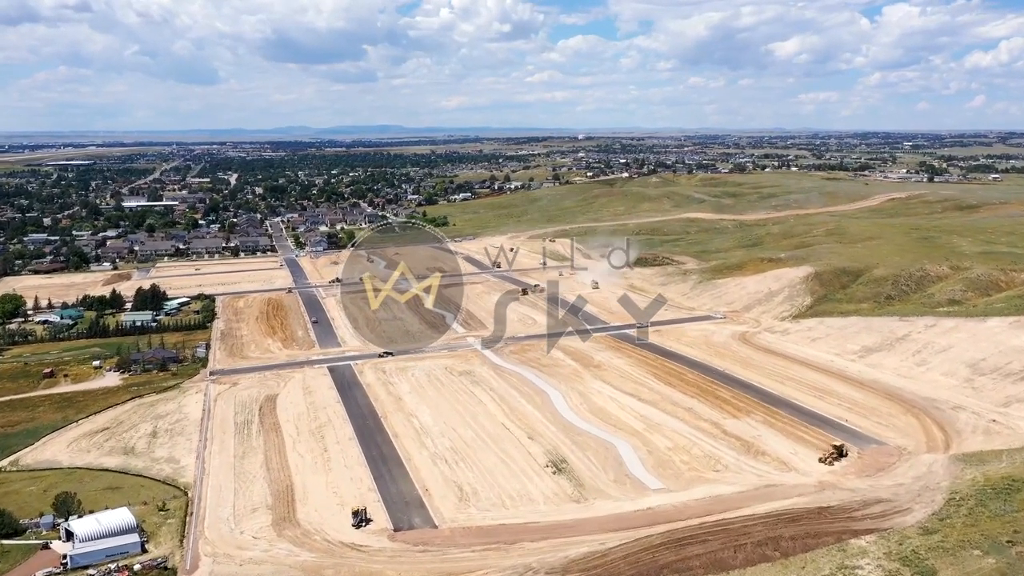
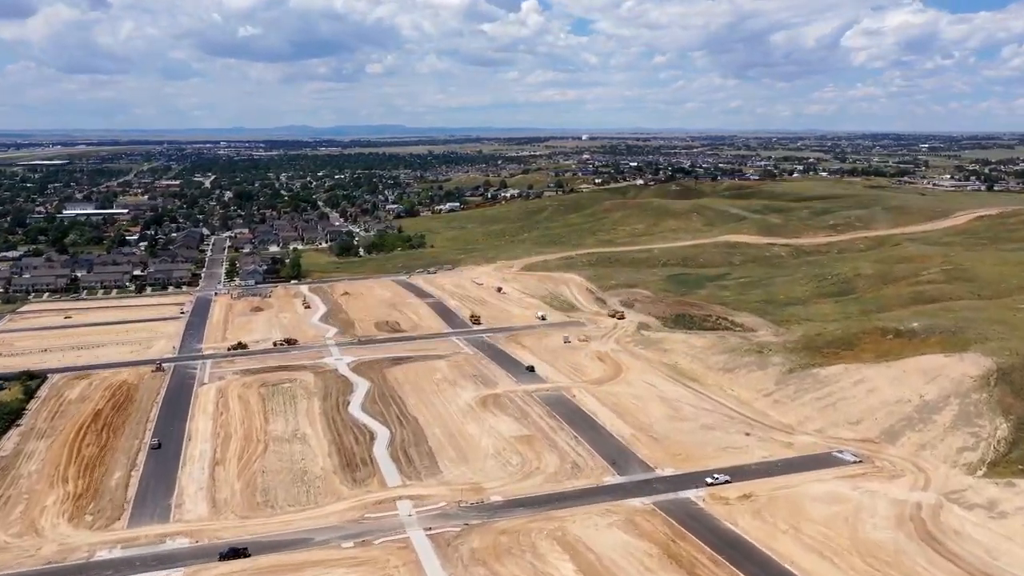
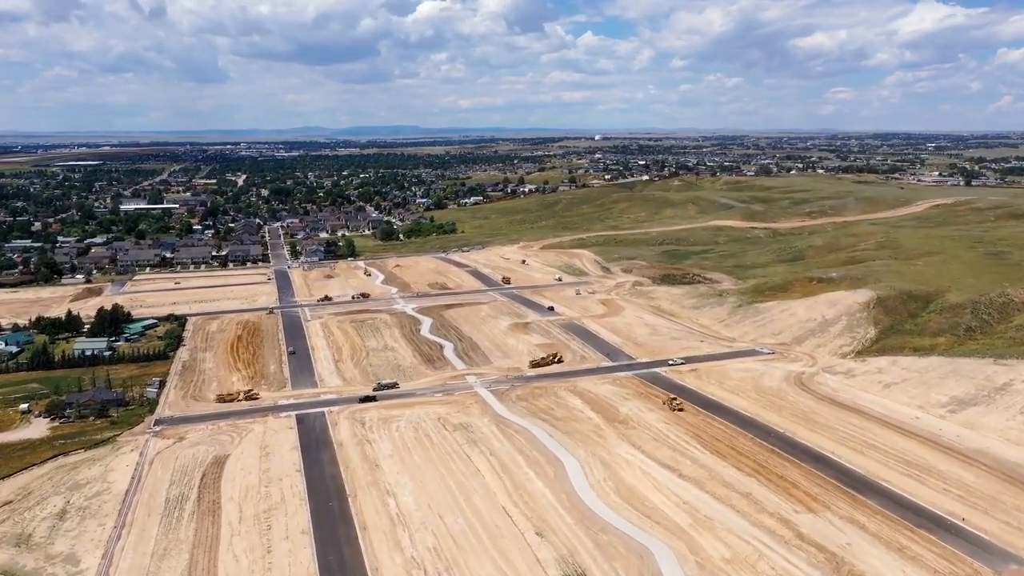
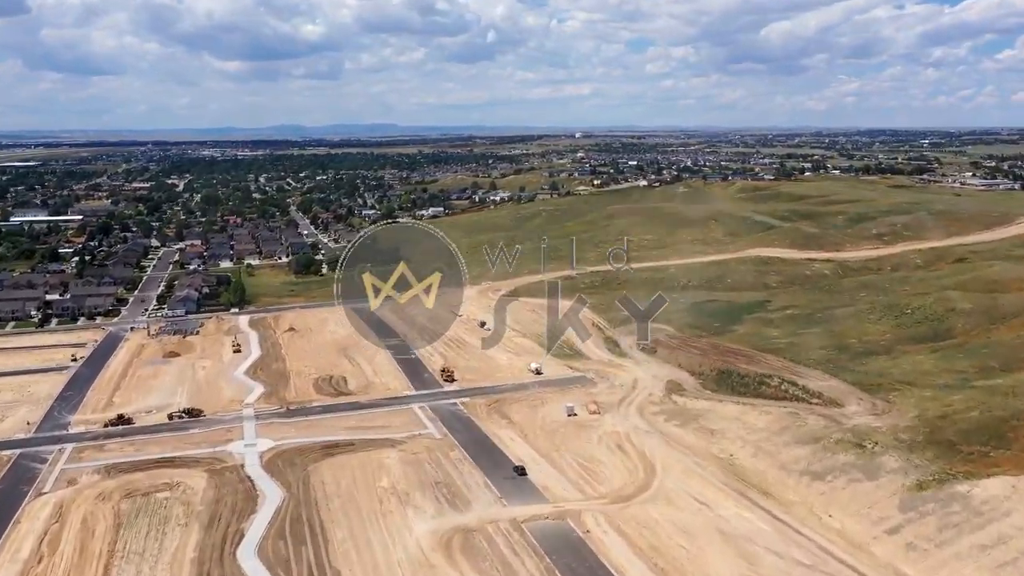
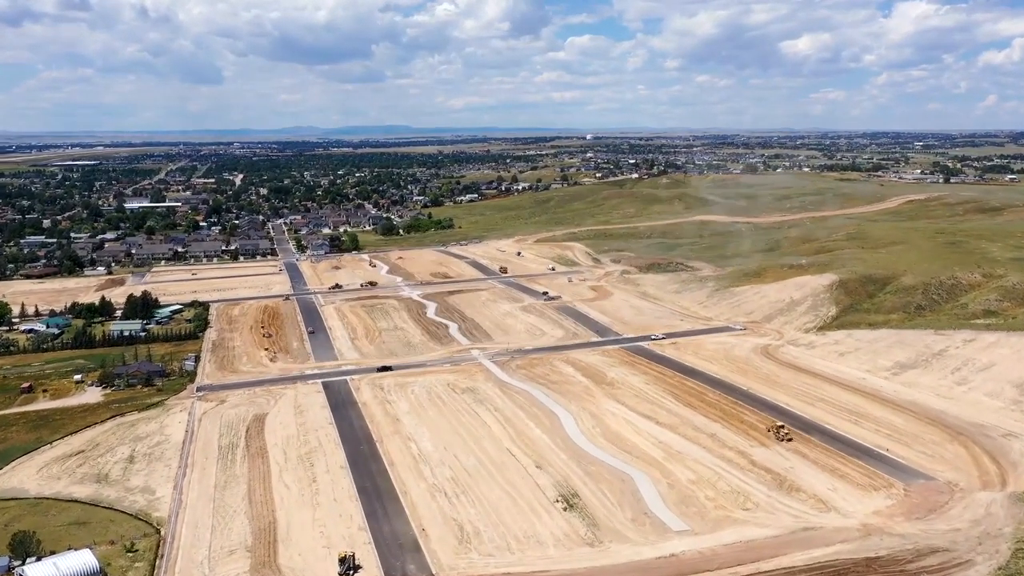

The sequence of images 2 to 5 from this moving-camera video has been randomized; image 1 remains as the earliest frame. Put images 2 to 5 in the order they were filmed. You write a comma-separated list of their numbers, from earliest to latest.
5, 3, 2, 4
